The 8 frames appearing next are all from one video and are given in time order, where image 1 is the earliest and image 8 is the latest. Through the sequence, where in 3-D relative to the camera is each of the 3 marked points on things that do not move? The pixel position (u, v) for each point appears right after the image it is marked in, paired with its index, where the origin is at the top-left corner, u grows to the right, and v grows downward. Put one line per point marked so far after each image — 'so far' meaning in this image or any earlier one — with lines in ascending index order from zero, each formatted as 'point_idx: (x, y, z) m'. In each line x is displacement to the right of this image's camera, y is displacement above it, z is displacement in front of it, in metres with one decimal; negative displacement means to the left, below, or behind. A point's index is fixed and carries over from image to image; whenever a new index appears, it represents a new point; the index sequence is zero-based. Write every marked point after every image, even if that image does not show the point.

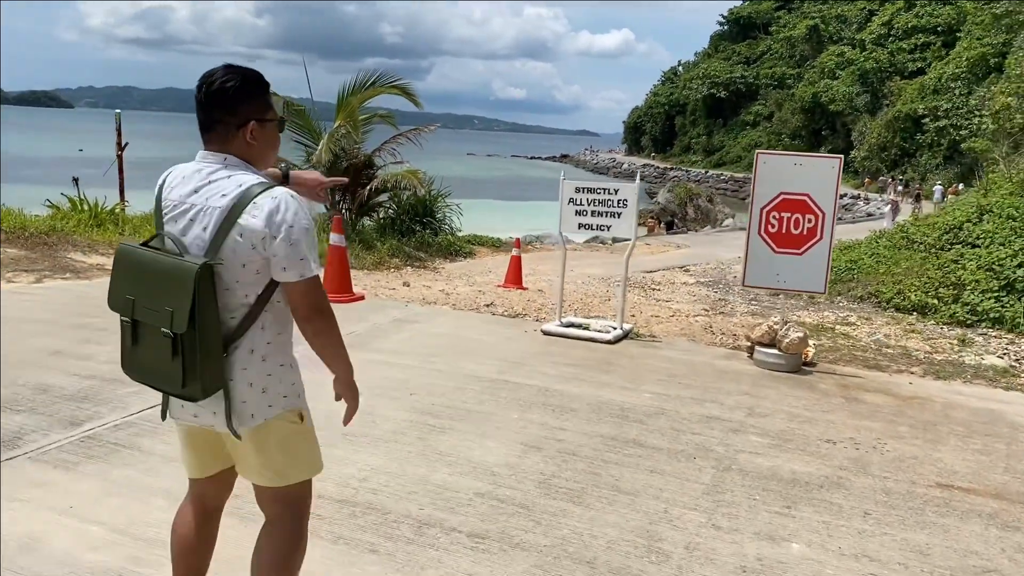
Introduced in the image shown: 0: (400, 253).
0: (-1.6, +0.6, +12.8) m
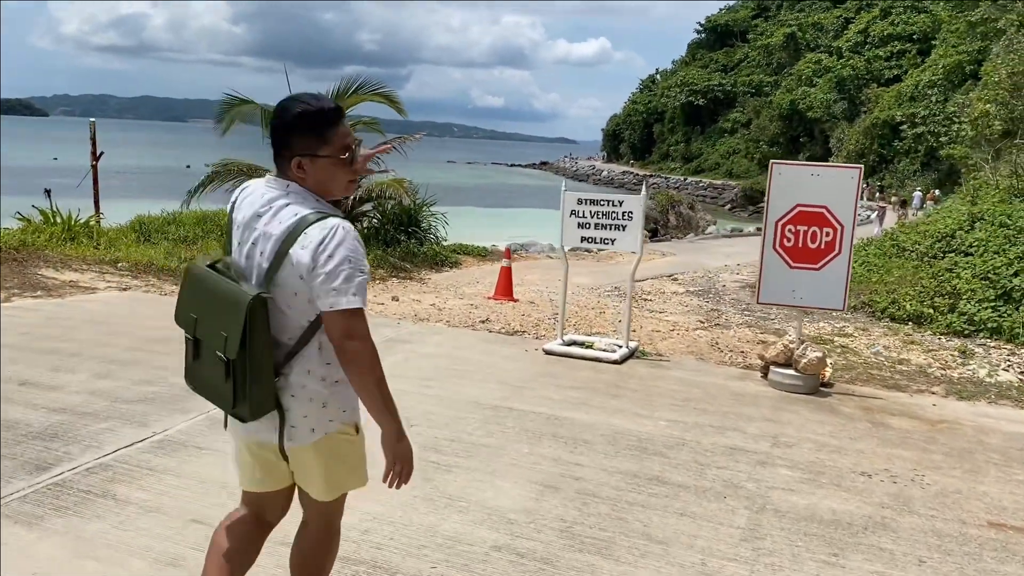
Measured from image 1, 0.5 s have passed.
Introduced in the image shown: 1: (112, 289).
0: (-1.8, +0.4, +12.5) m
1: (-3.4, 0.0, +7.6) m
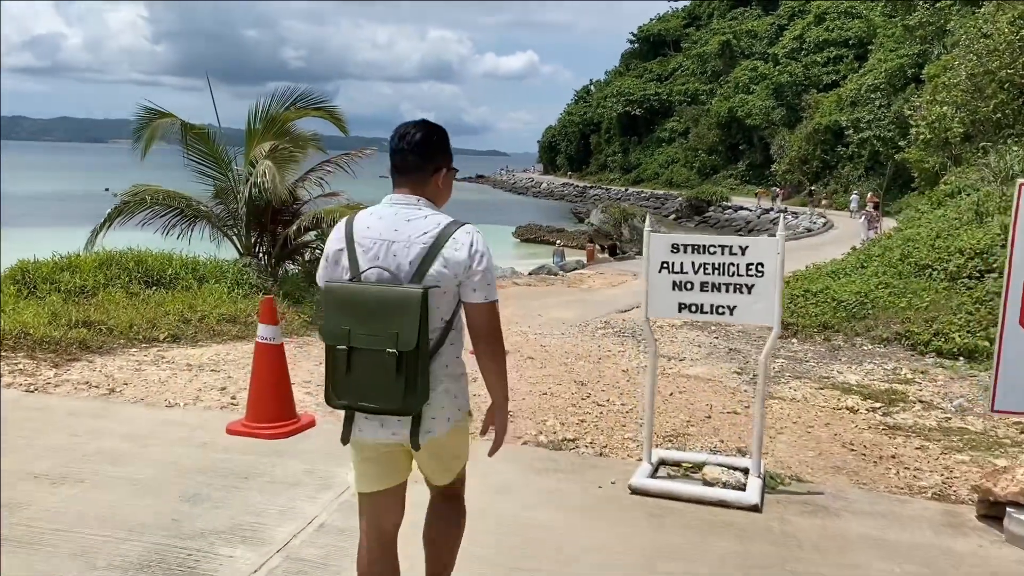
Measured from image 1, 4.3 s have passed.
0: (-2.0, -0.2, +10.2) m
1: (-3.2, -0.6, +5.2) m
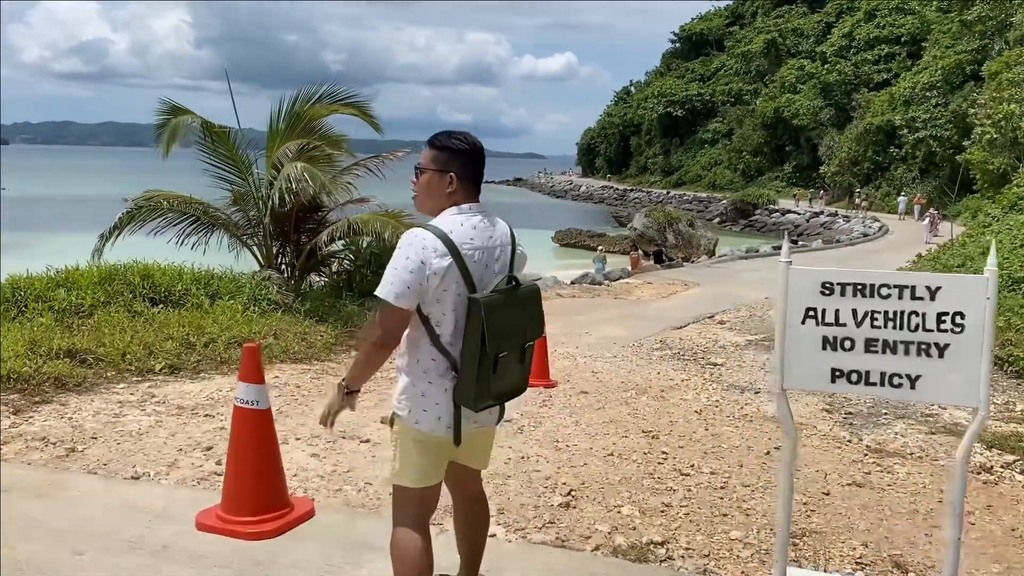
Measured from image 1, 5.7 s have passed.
0: (-1.5, -0.3, +9.2) m
1: (-3.0, -0.7, +4.2) m
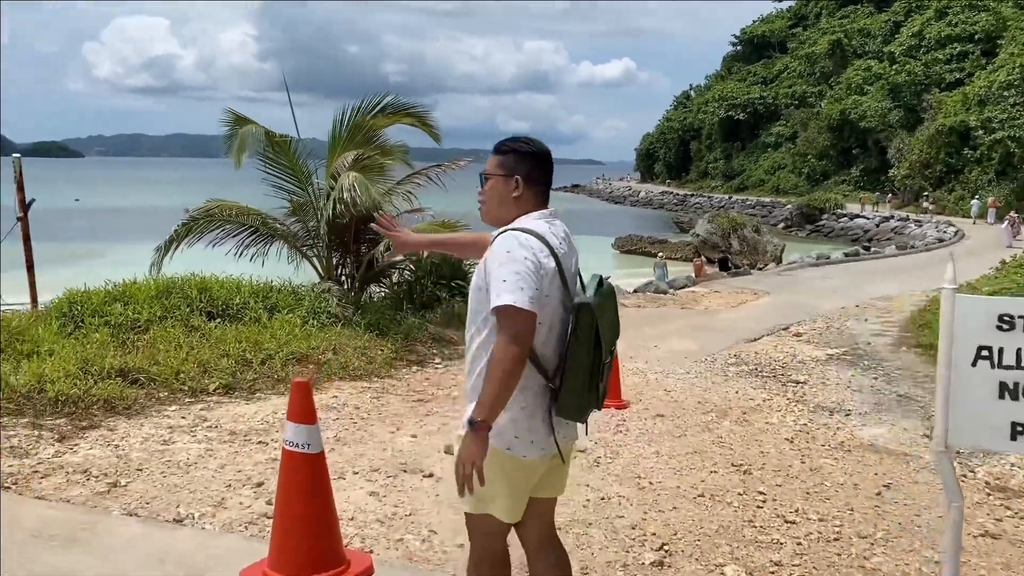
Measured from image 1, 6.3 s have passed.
0: (-0.9, -0.5, +8.8) m
1: (-2.6, -0.8, +3.9) m
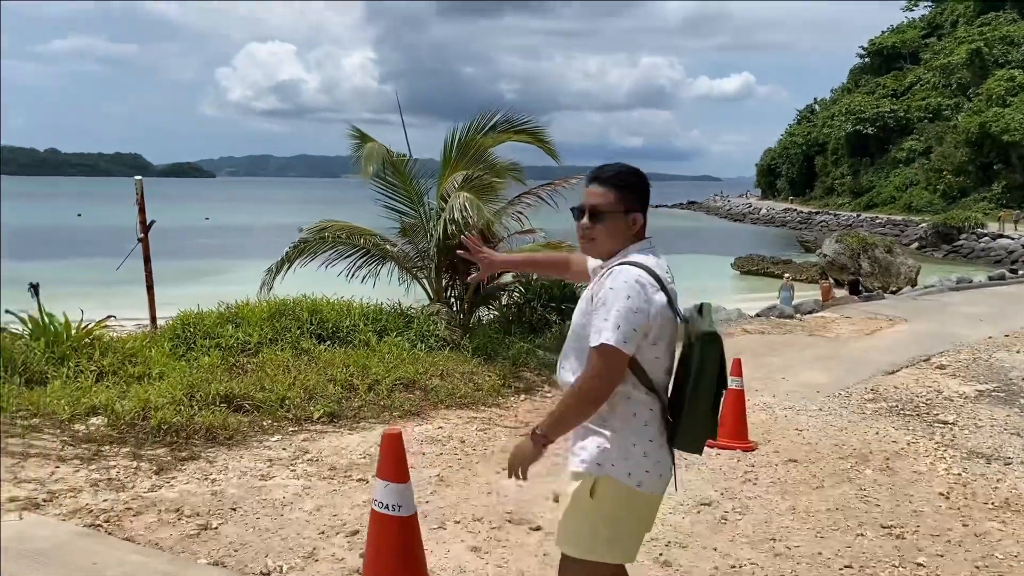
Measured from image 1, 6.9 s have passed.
0: (+0.2, -0.7, +8.4) m
1: (-2.2, -0.9, +3.8) m
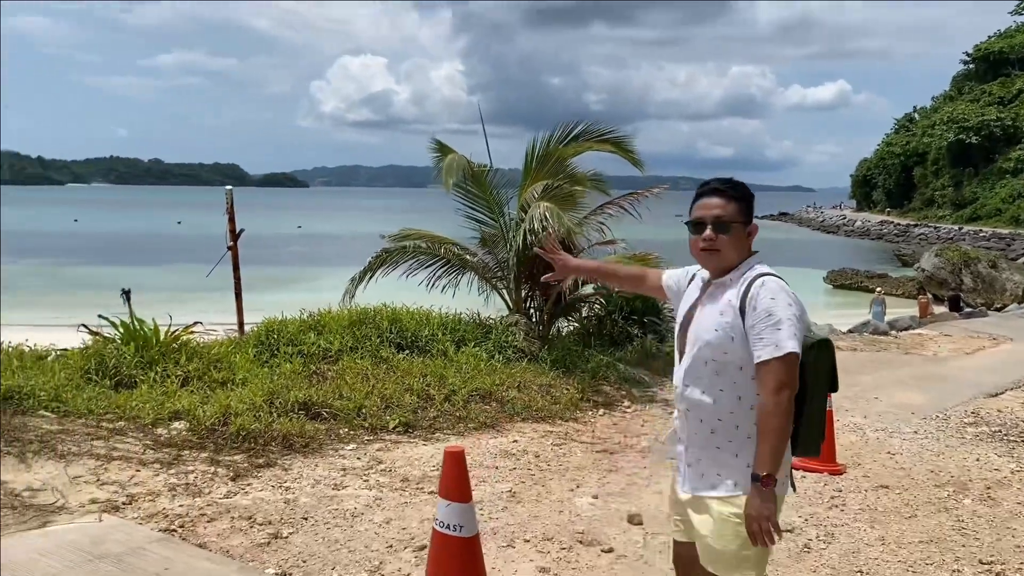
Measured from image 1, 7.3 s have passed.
0: (+0.9, -0.8, +8.3) m
1: (-1.8, -1.0, +3.9) m
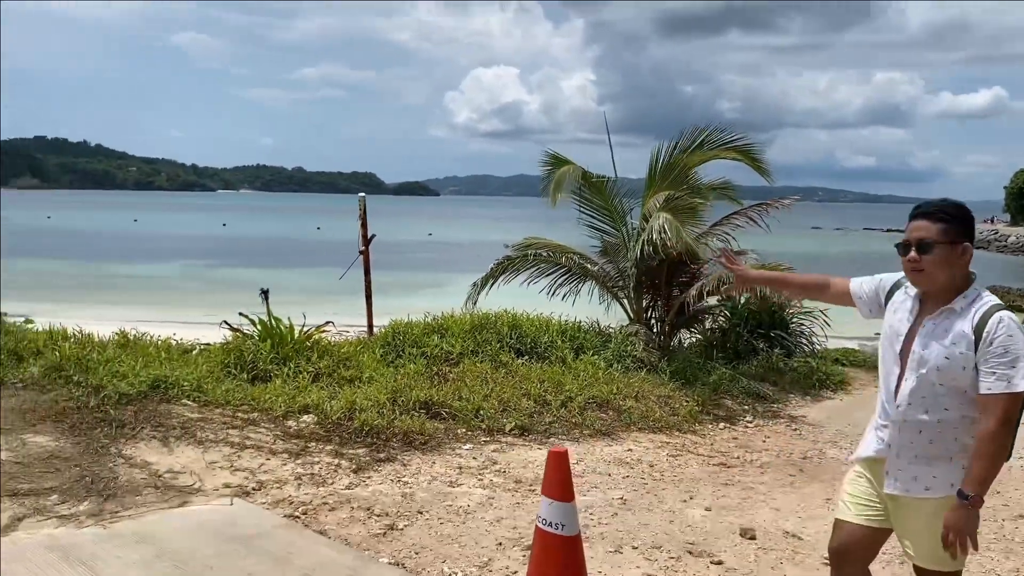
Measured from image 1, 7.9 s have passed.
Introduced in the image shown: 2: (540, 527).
0: (+2.0, -0.9, +8.1) m
1: (-1.4, -1.0, +4.2) m
2: (+0.1, -0.7, +2.7) m
